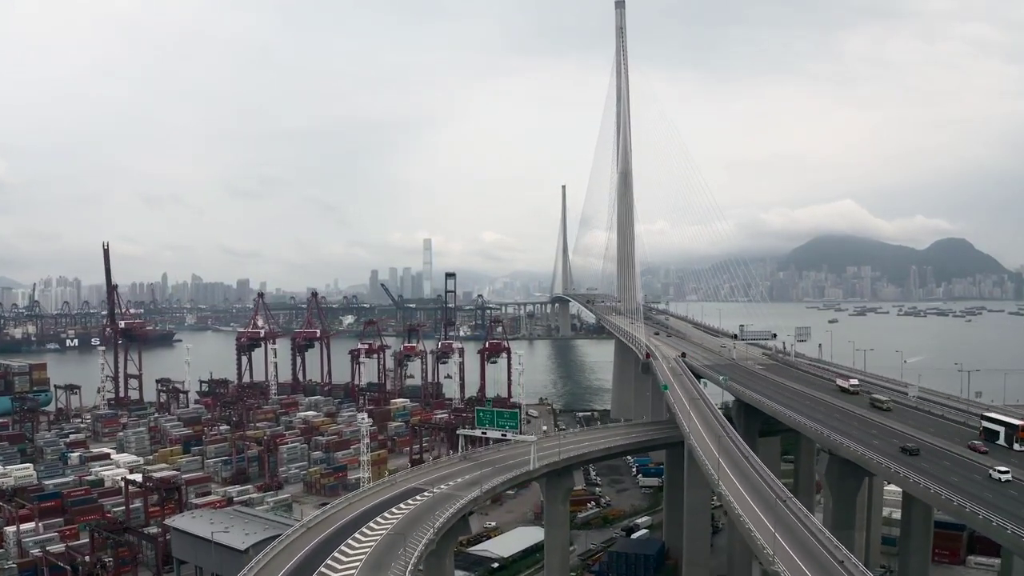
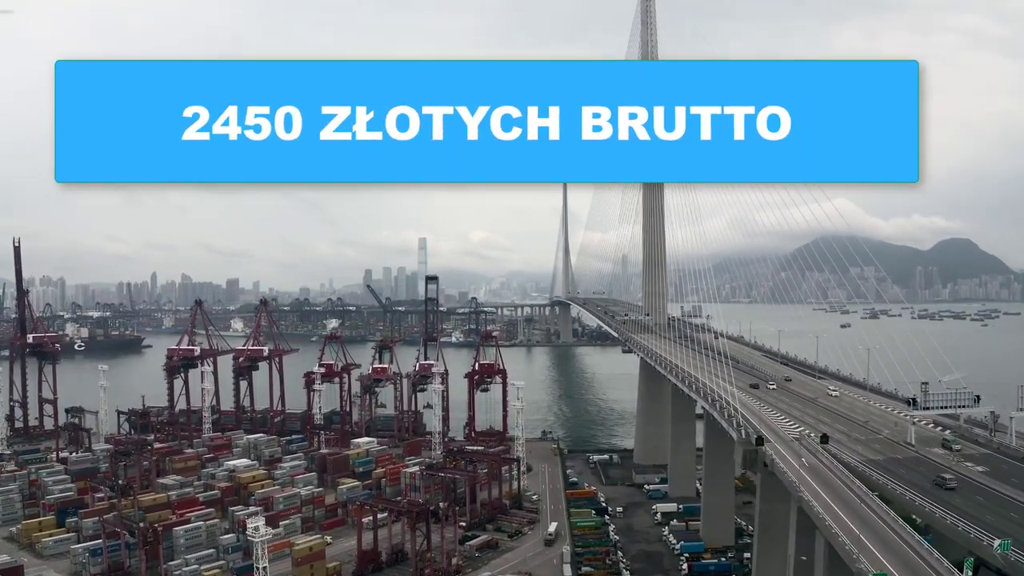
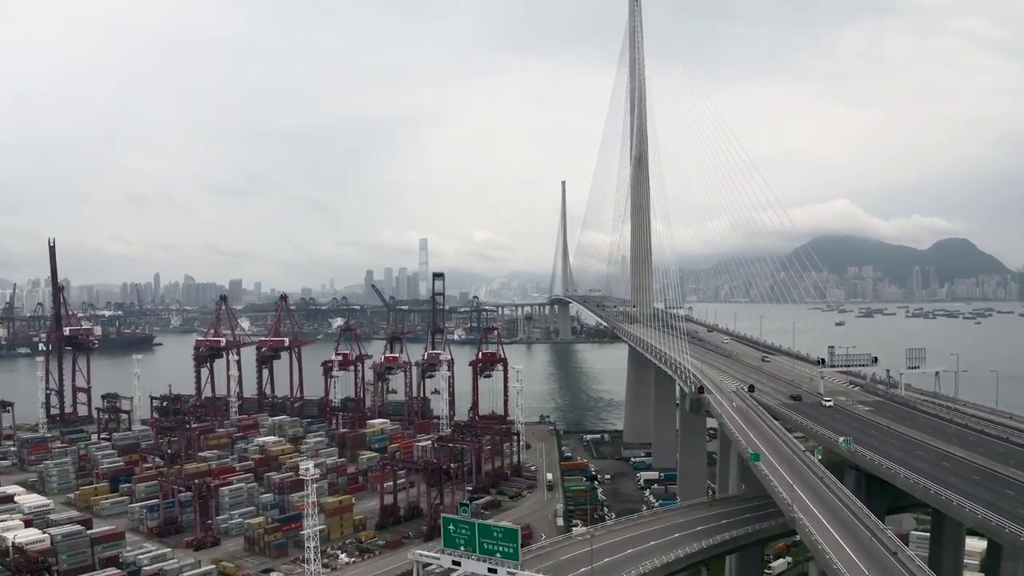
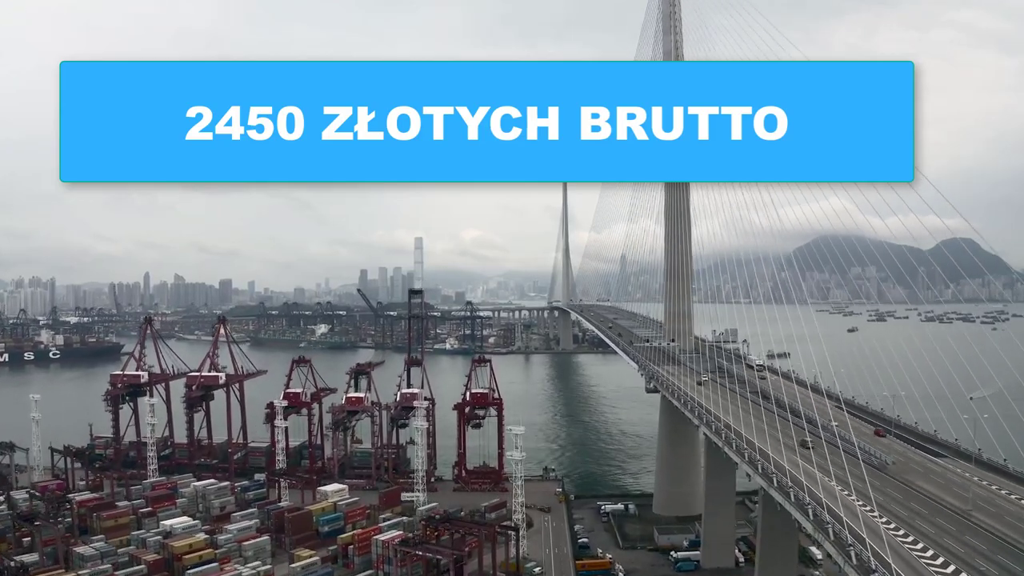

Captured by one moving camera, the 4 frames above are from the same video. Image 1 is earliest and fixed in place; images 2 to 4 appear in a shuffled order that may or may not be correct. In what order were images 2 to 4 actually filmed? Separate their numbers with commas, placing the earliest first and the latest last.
3, 2, 4
